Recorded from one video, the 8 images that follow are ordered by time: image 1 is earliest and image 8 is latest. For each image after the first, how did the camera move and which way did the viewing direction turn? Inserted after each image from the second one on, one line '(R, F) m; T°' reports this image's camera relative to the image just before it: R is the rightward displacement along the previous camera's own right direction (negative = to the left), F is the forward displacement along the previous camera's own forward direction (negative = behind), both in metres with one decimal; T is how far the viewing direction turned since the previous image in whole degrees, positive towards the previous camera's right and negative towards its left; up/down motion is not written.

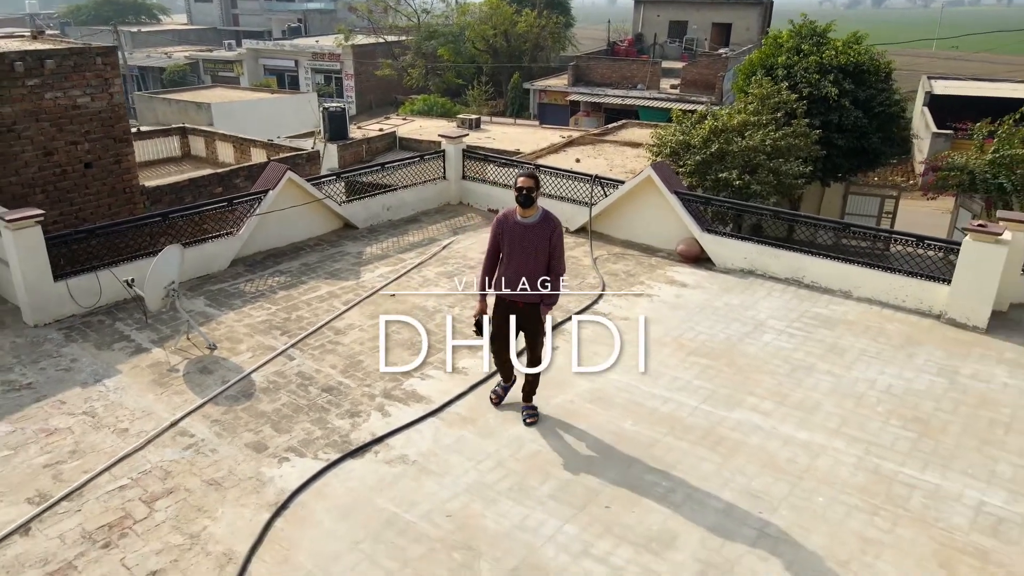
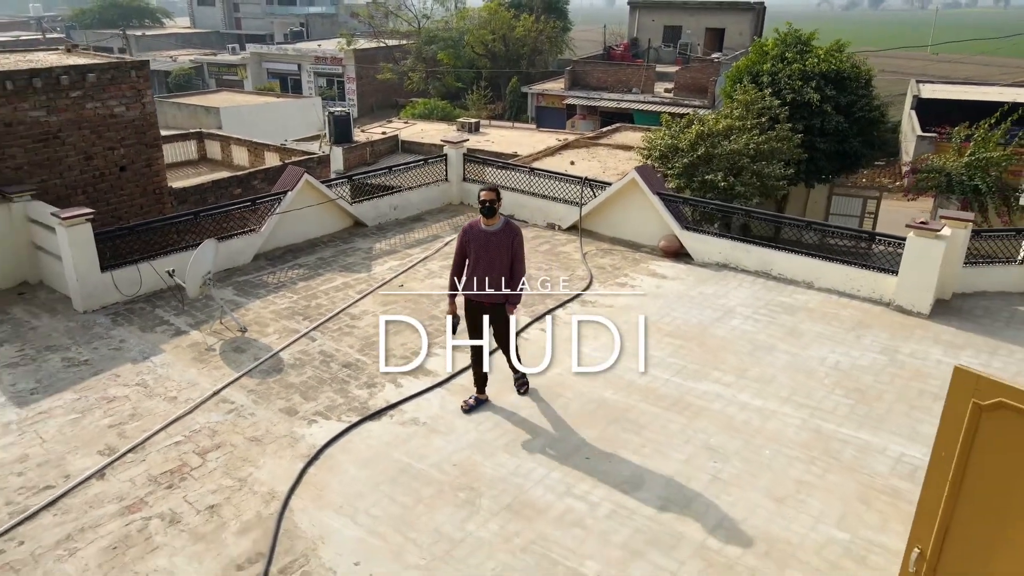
(0.0, -0.7) m; 0°
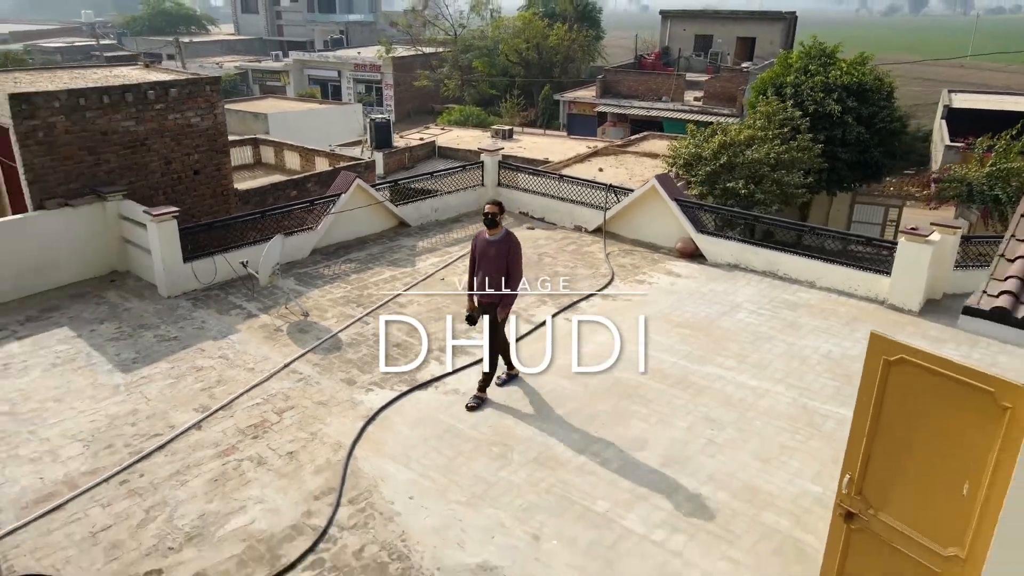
(0.0, -0.8) m; -2°
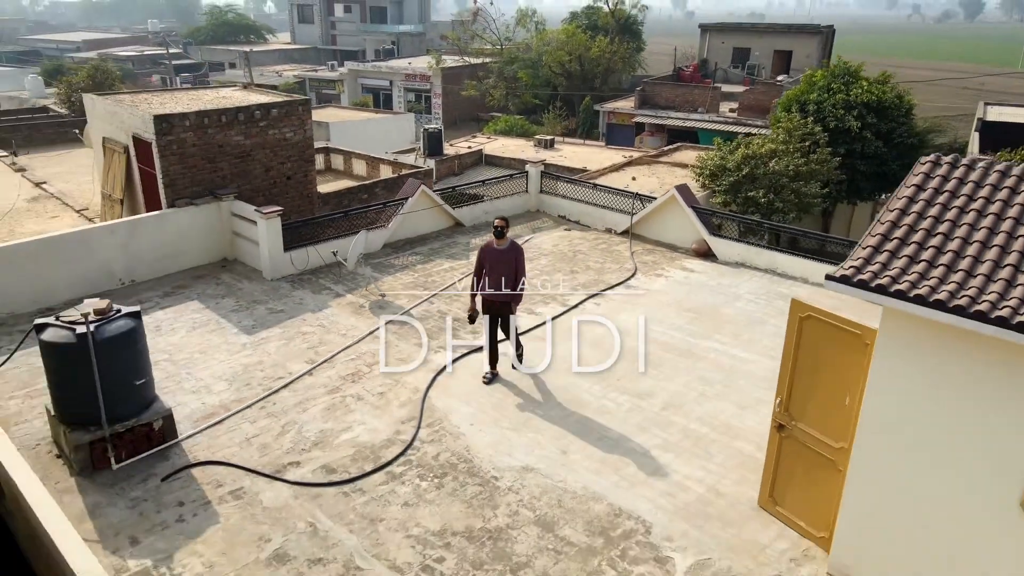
(0.0, -1.5) m; -3°
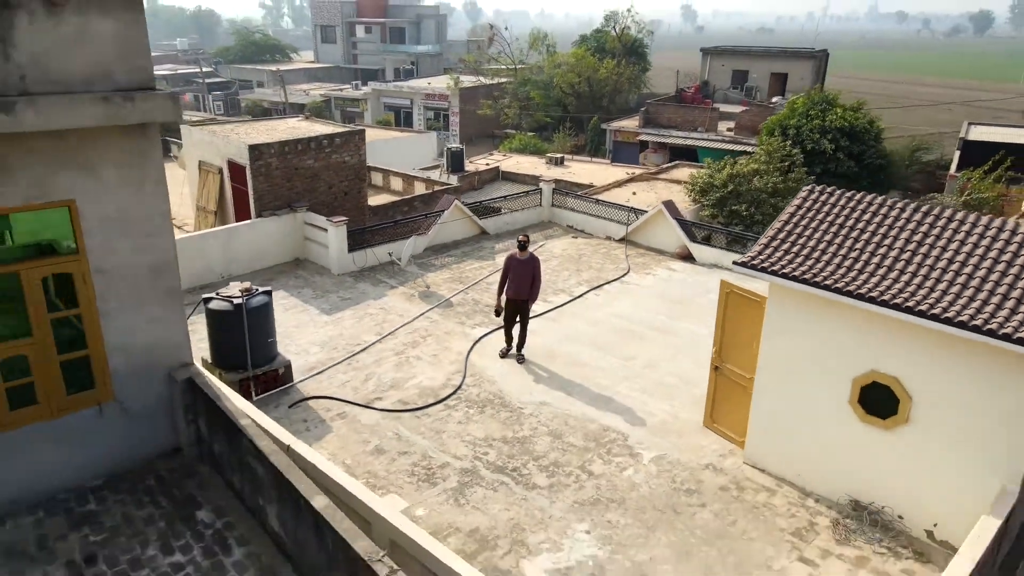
(-0.1, -2.2) m; -1°
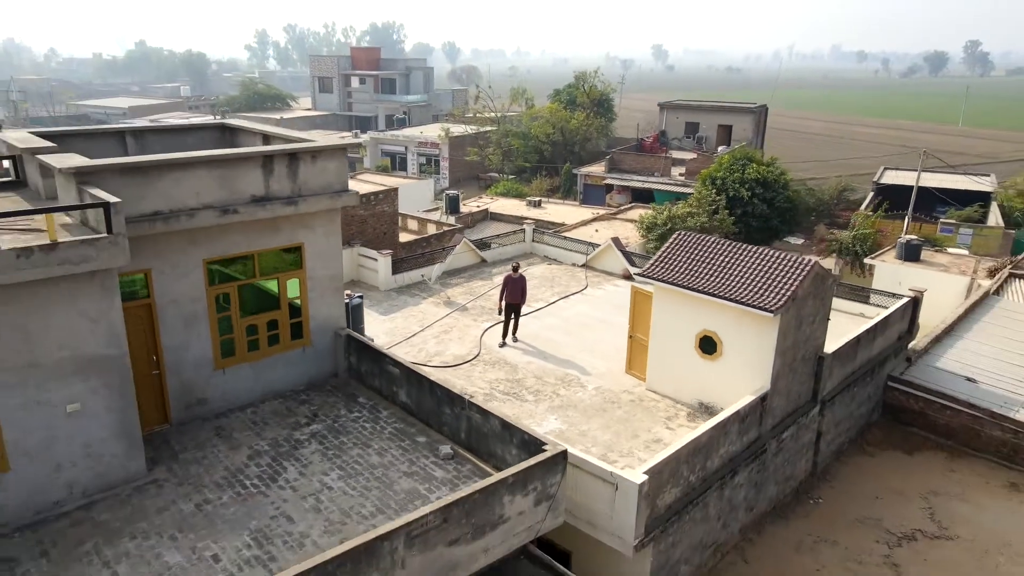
(-0.3, -4.8) m; +2°
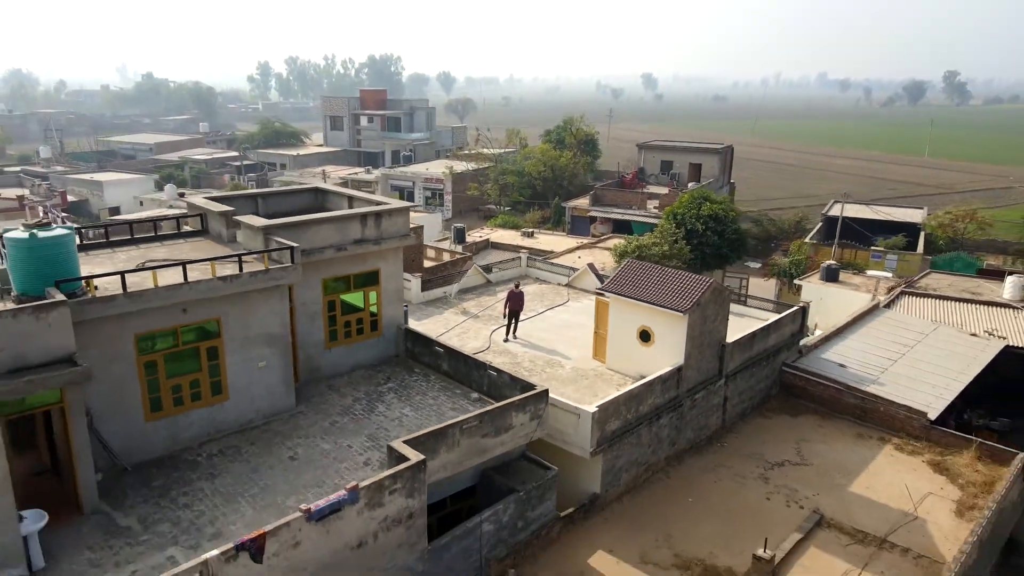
(-0.2, -5.1) m; +1°
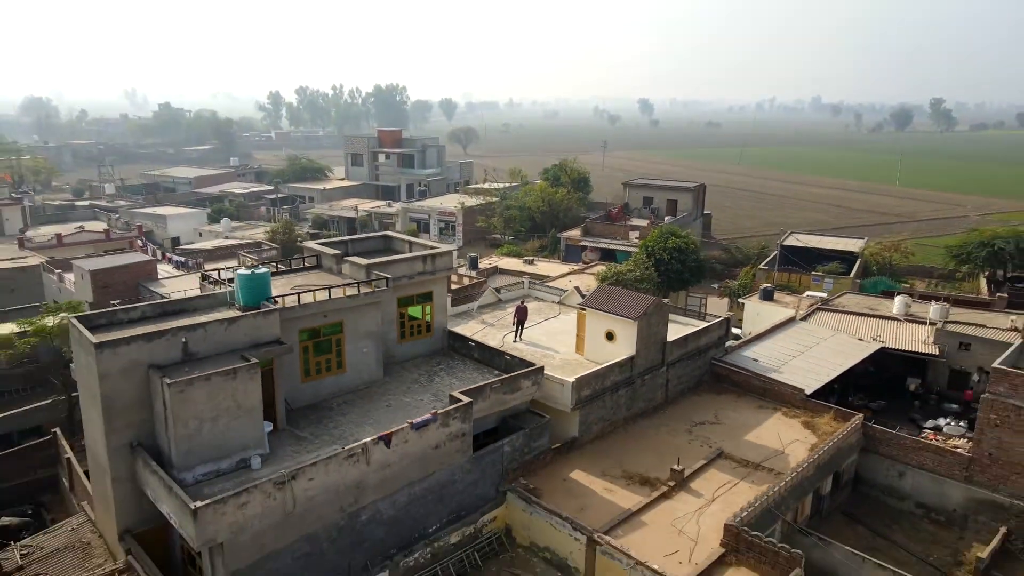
(-0.3, -7.3) m; 0°
